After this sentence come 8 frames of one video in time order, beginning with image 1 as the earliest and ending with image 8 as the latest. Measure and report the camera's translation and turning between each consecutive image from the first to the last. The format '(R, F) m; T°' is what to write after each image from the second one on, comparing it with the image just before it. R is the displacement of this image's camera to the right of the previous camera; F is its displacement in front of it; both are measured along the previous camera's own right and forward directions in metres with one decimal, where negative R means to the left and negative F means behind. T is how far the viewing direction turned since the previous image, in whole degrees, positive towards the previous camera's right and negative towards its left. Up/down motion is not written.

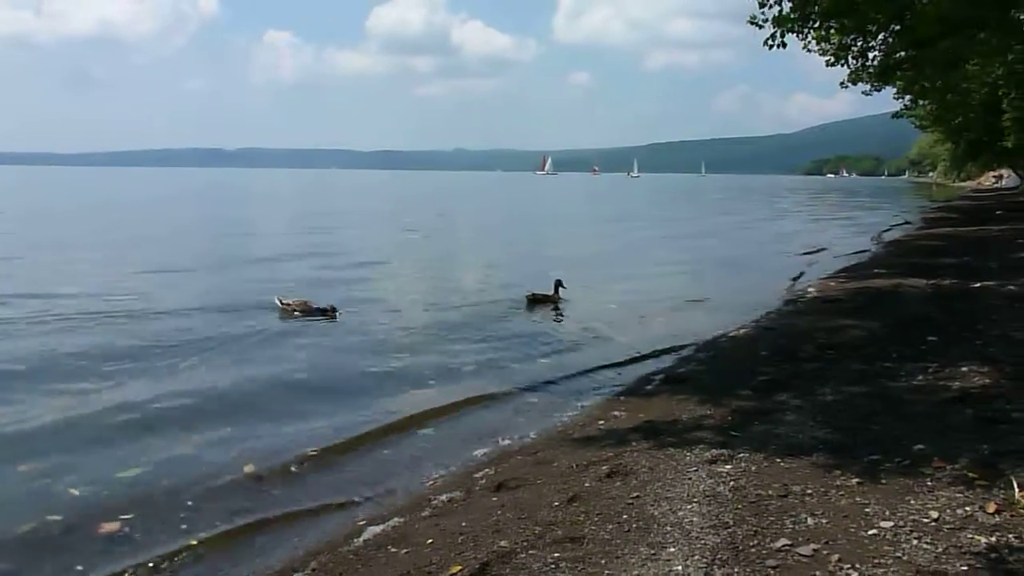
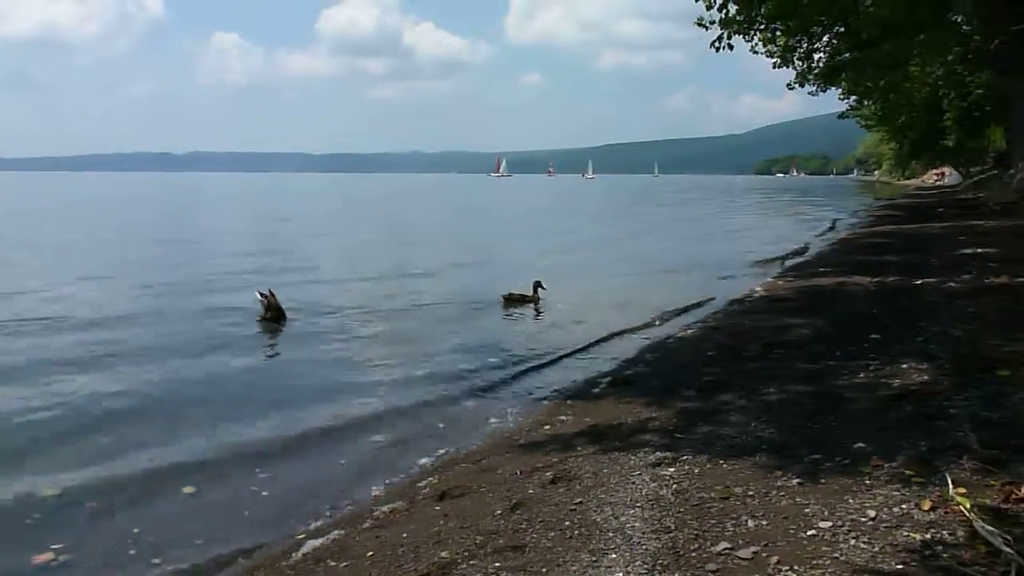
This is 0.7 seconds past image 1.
(+0.6, +0.1) m; +2°
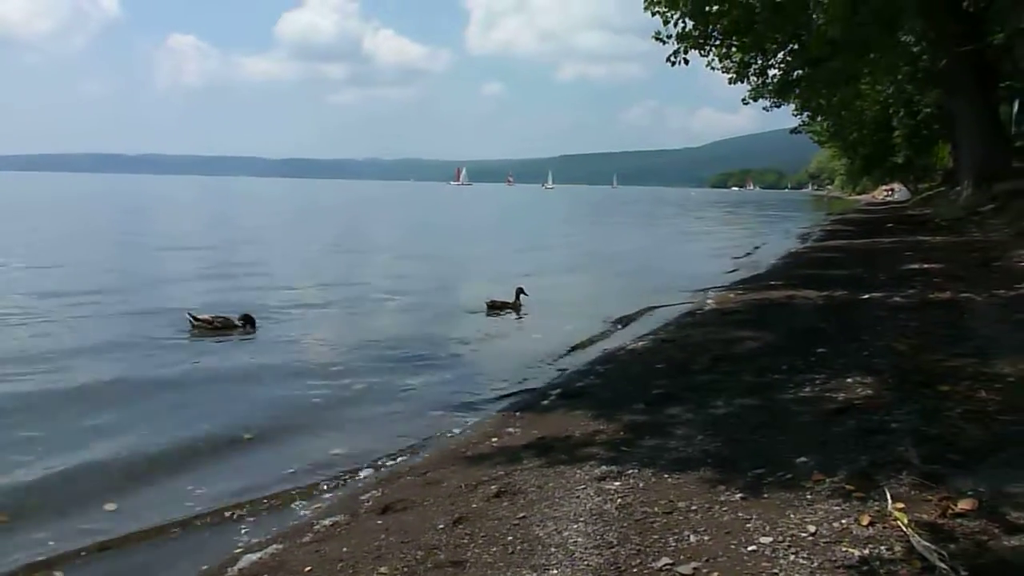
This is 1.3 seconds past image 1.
(+0.6, +0.1) m; +2°
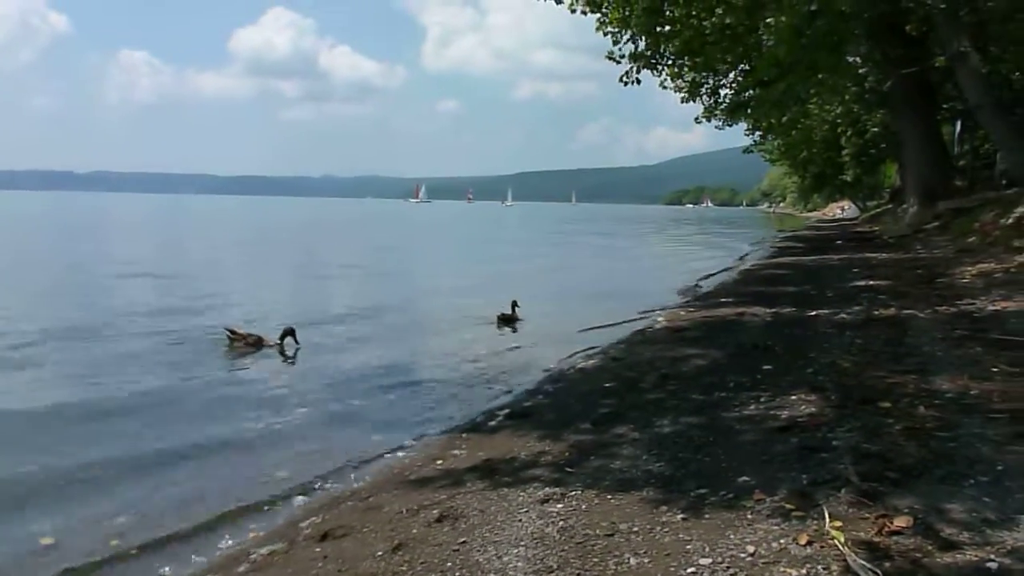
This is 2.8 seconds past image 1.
(+0.7, 0.0) m; +1°
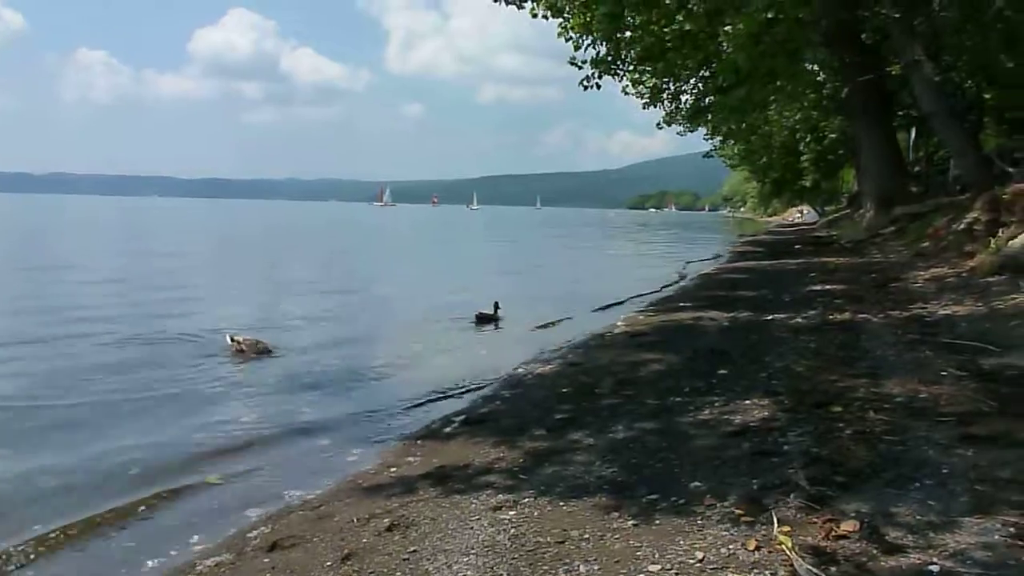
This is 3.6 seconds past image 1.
(+0.5, 0.0) m; +1°
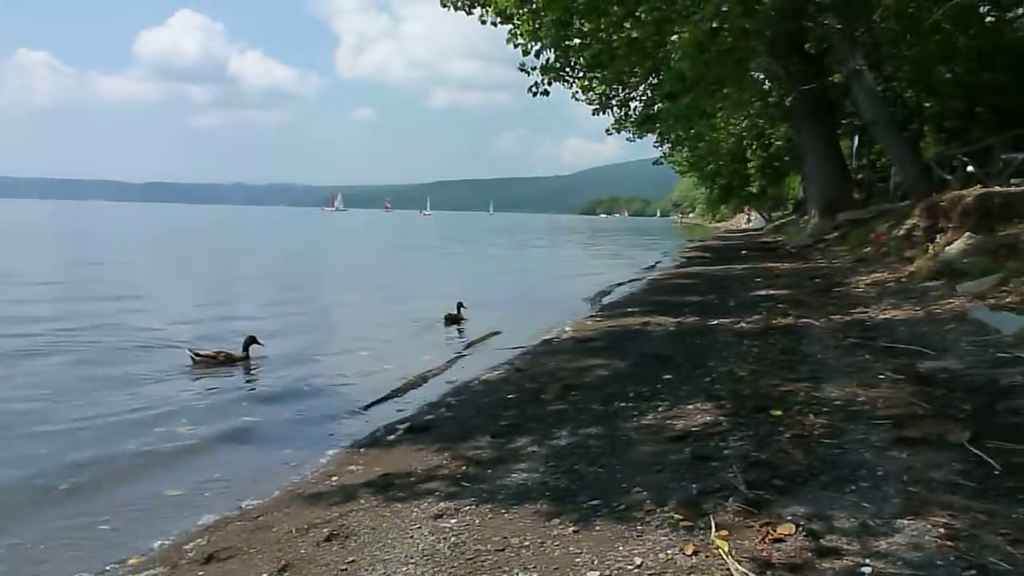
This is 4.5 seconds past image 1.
(+0.6, 0.0) m; +2°
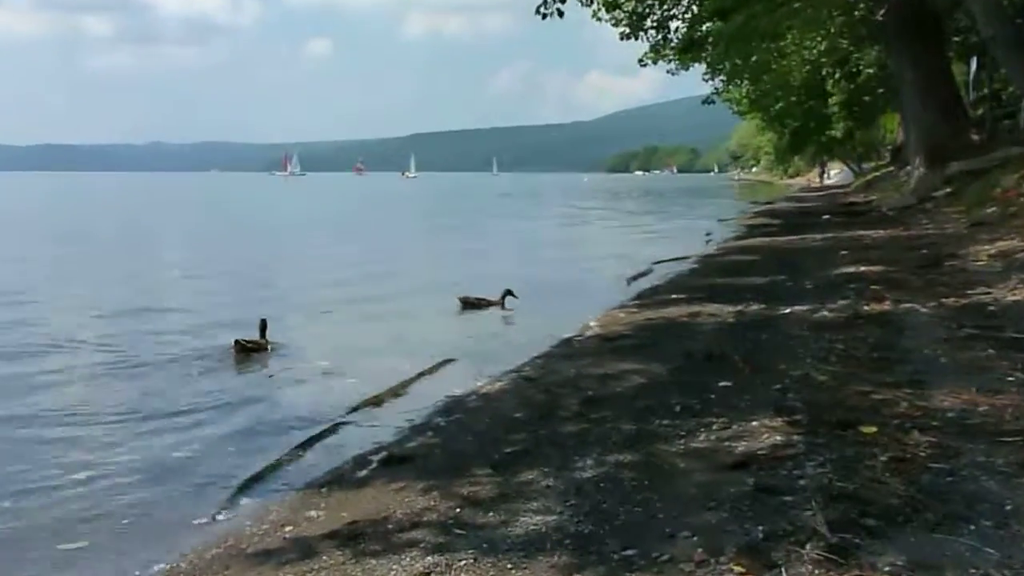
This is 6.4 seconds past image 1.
(+0.3, +2.3) m; -3°
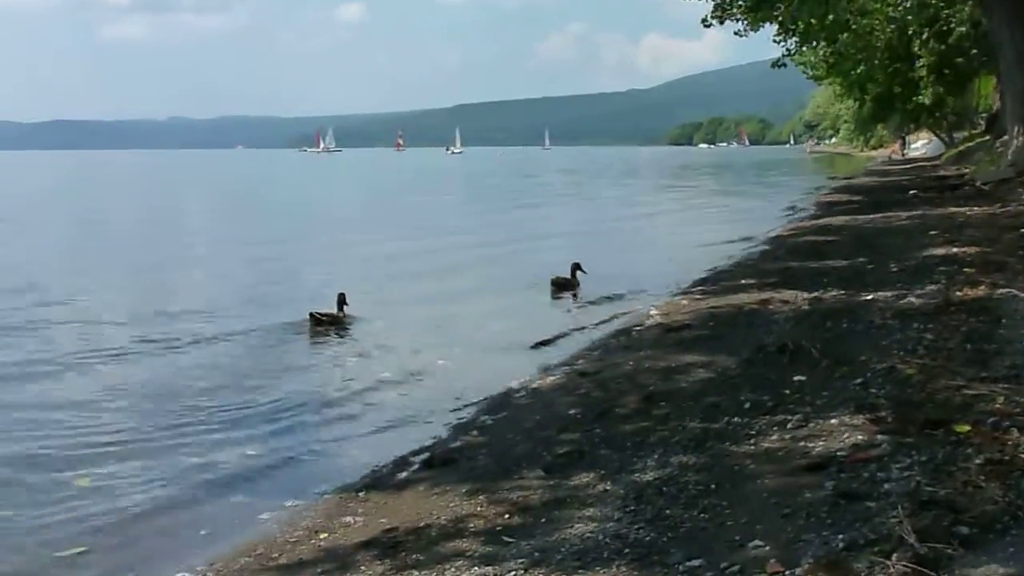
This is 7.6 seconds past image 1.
(-0.4, +0.6) m; -2°
